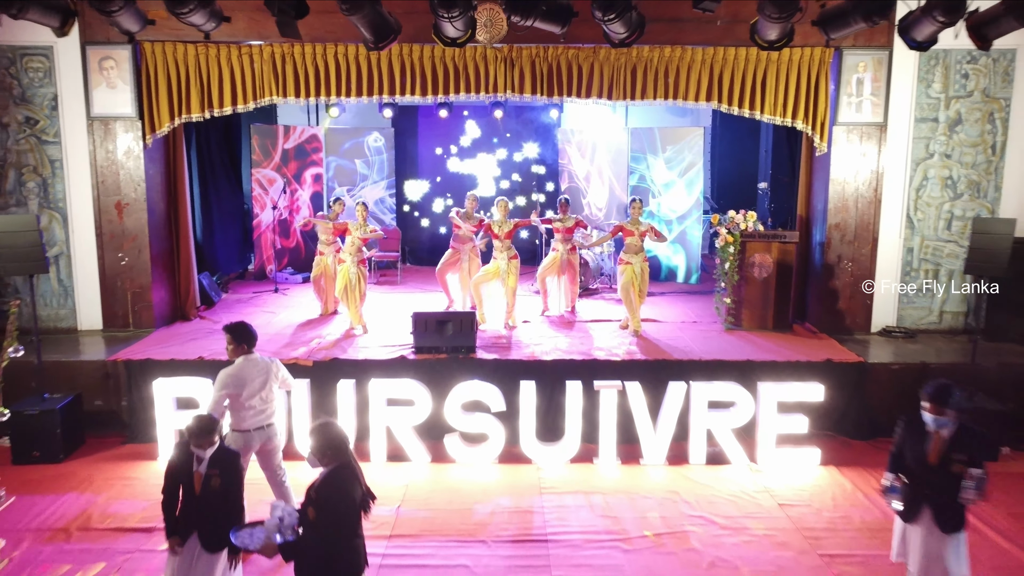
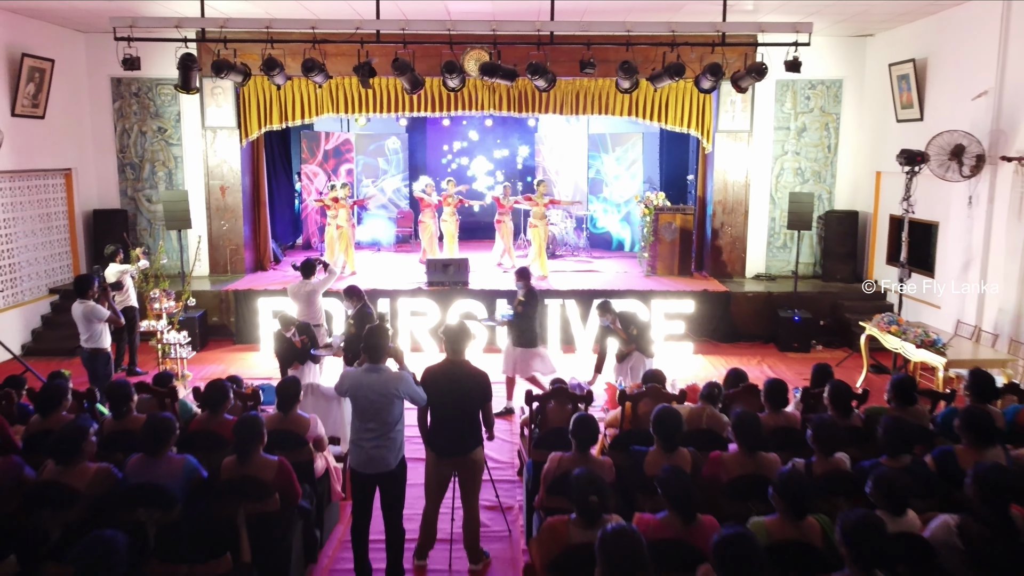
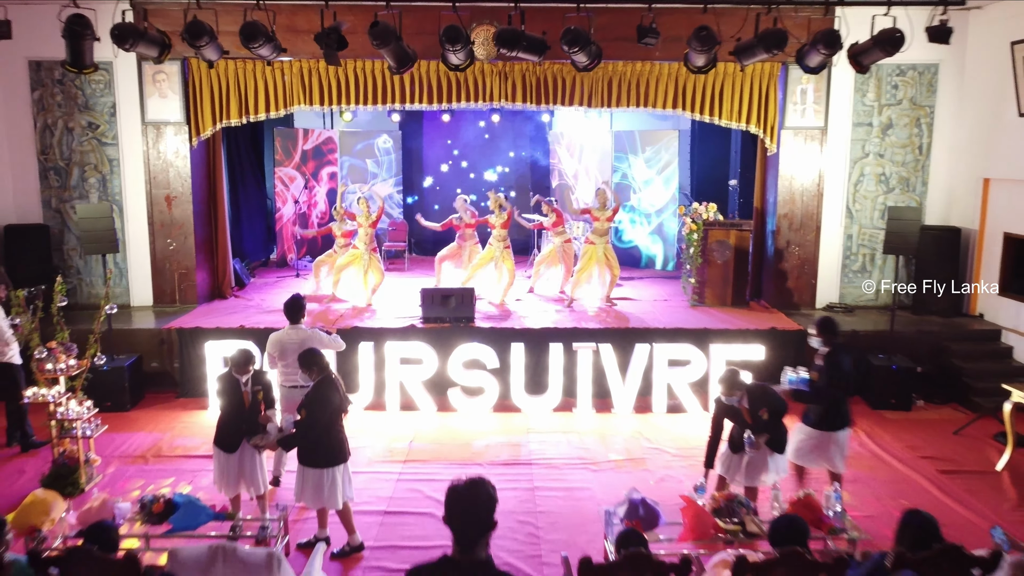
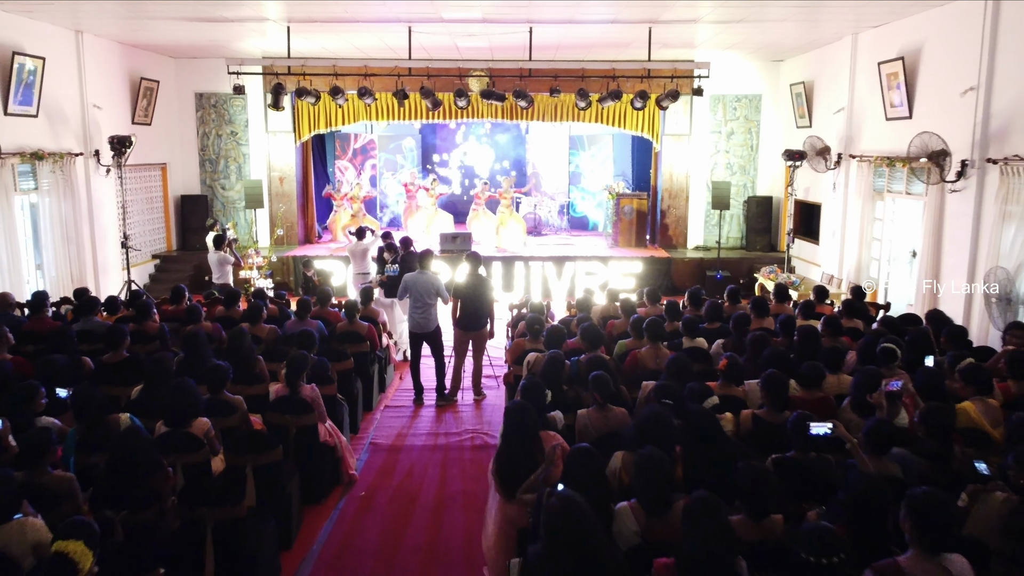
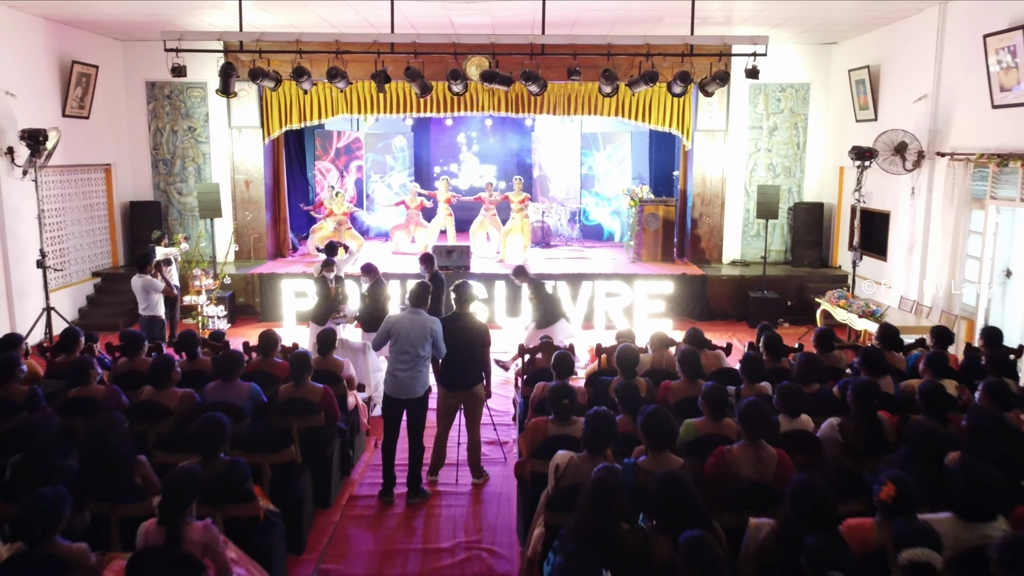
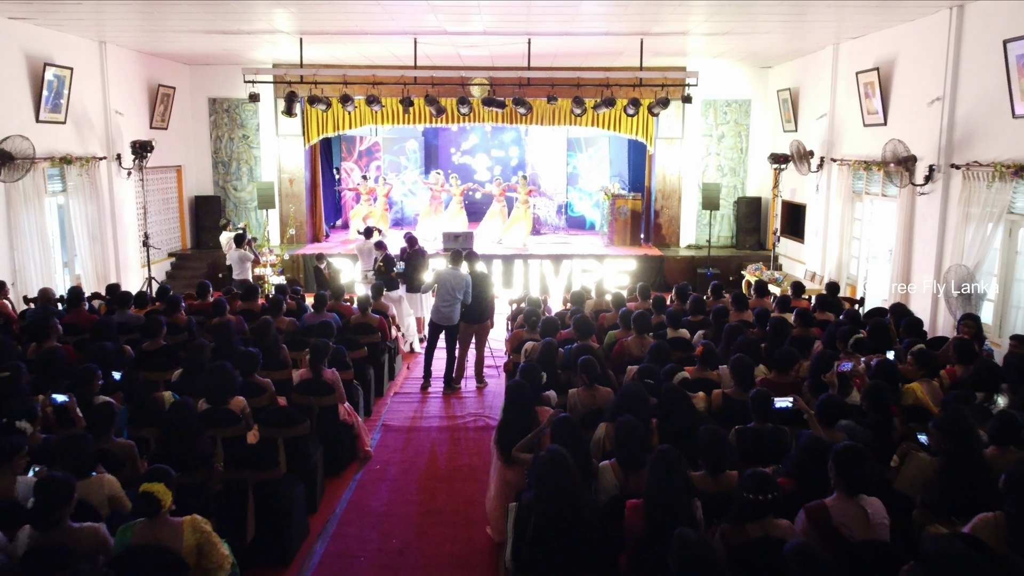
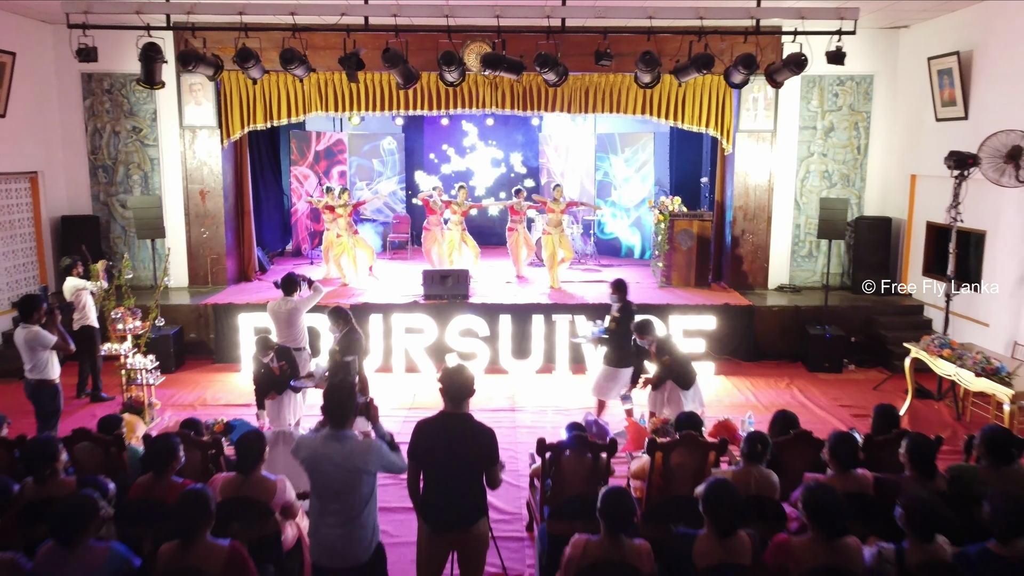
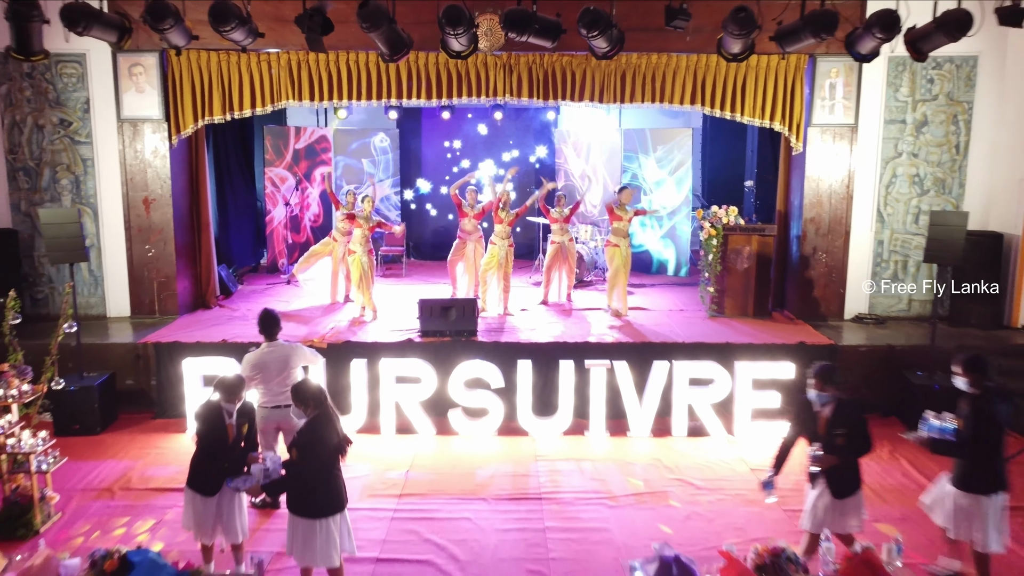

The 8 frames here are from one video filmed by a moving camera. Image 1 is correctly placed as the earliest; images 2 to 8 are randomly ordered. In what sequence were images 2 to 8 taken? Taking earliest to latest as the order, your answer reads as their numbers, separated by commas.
8, 3, 7, 2, 5, 4, 6
